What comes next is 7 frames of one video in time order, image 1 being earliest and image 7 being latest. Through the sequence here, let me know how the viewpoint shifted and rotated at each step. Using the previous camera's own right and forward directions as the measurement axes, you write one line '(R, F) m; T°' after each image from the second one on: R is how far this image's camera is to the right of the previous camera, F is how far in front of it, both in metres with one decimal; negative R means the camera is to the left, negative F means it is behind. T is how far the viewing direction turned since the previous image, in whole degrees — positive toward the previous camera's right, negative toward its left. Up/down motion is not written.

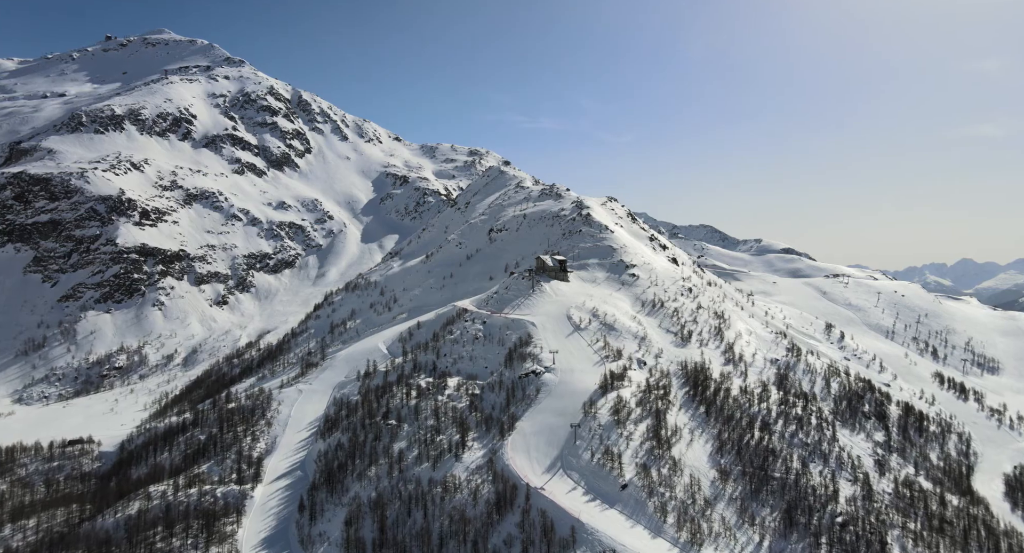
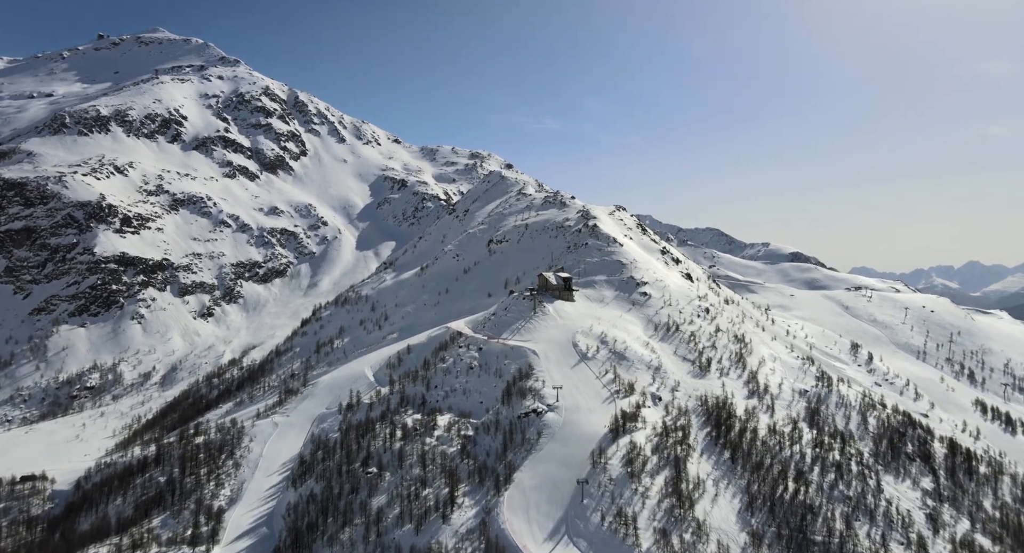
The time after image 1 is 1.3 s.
(+0.7, +10.4) m; 0°
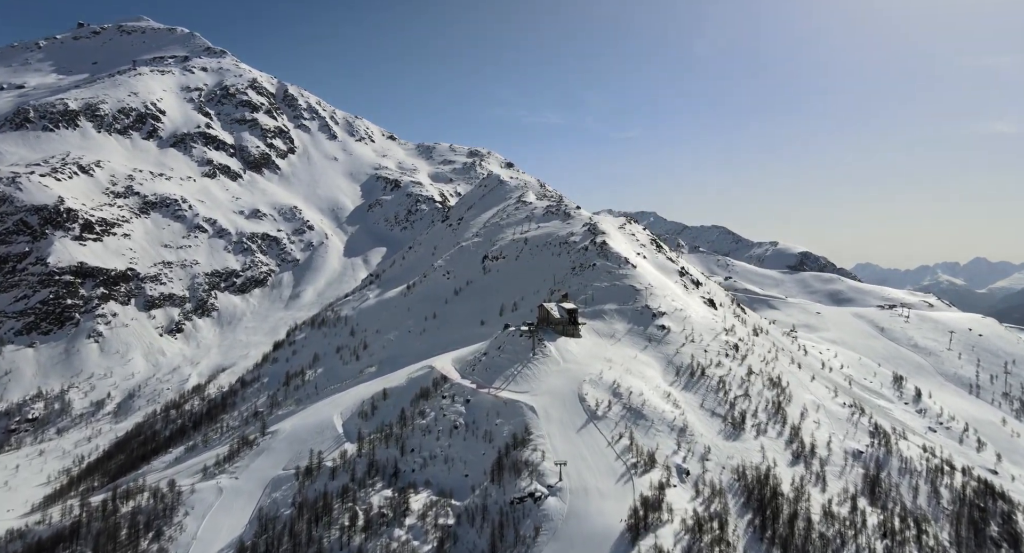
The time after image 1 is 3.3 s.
(+1.0, +16.2) m; 0°
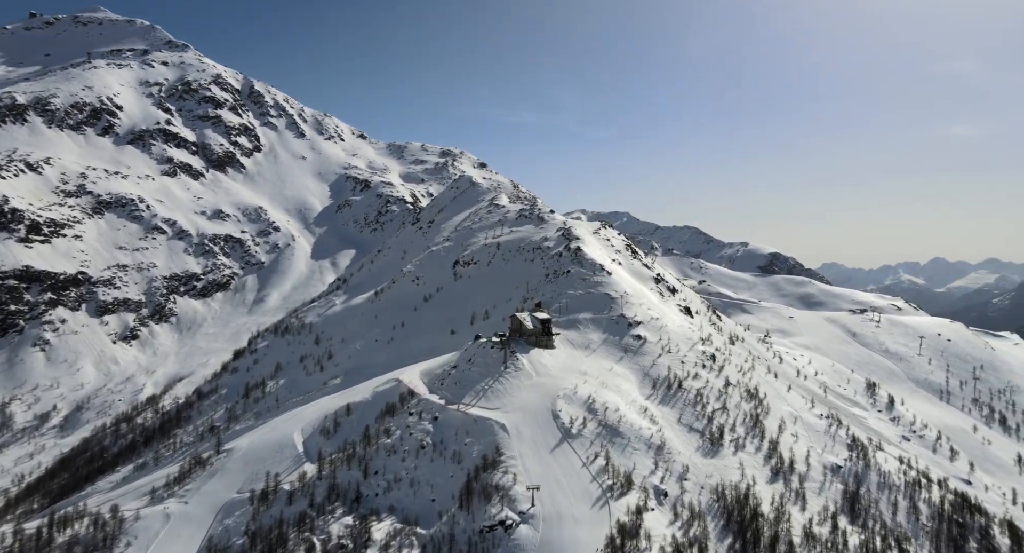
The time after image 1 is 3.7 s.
(+0.4, +3.6) m; +2°
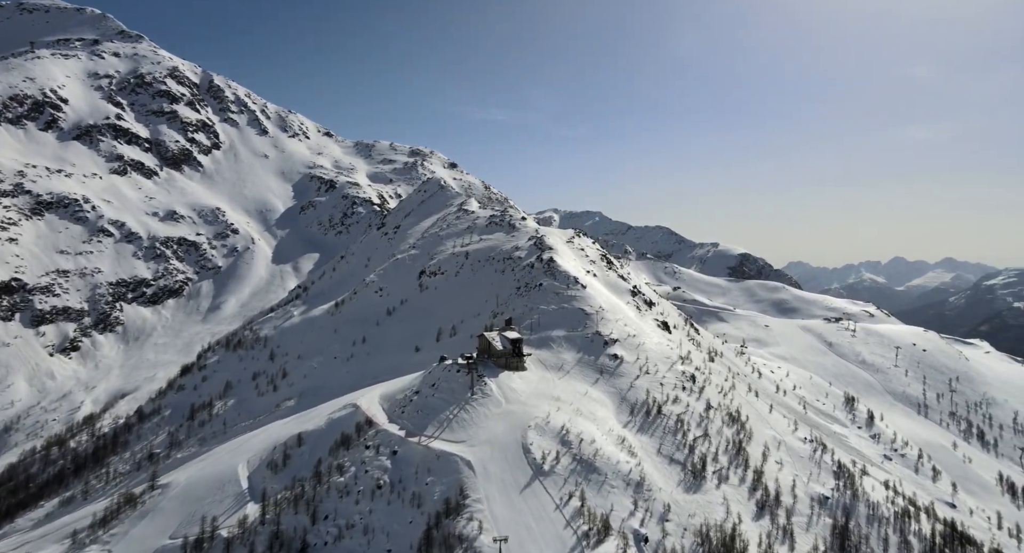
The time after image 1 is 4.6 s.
(+0.6, +6.2) m; +3°
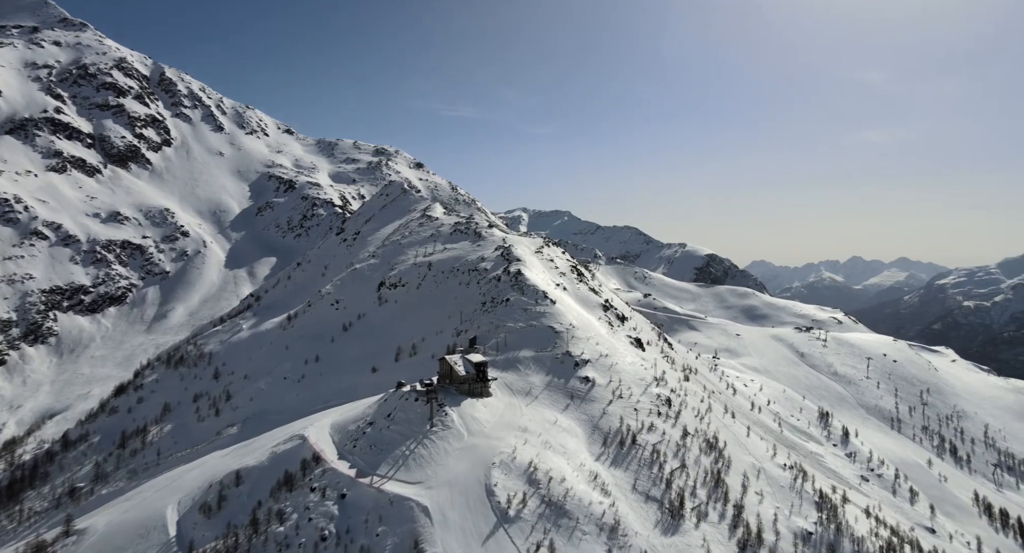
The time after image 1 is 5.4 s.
(+0.6, +6.2) m; +3°
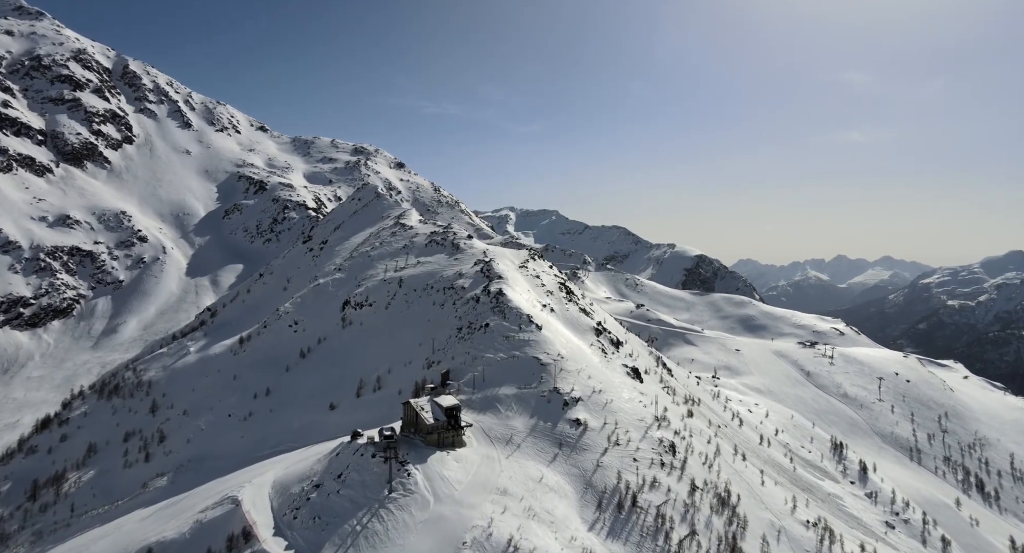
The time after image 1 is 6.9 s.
(+1.1, +11.8) m; +1°
